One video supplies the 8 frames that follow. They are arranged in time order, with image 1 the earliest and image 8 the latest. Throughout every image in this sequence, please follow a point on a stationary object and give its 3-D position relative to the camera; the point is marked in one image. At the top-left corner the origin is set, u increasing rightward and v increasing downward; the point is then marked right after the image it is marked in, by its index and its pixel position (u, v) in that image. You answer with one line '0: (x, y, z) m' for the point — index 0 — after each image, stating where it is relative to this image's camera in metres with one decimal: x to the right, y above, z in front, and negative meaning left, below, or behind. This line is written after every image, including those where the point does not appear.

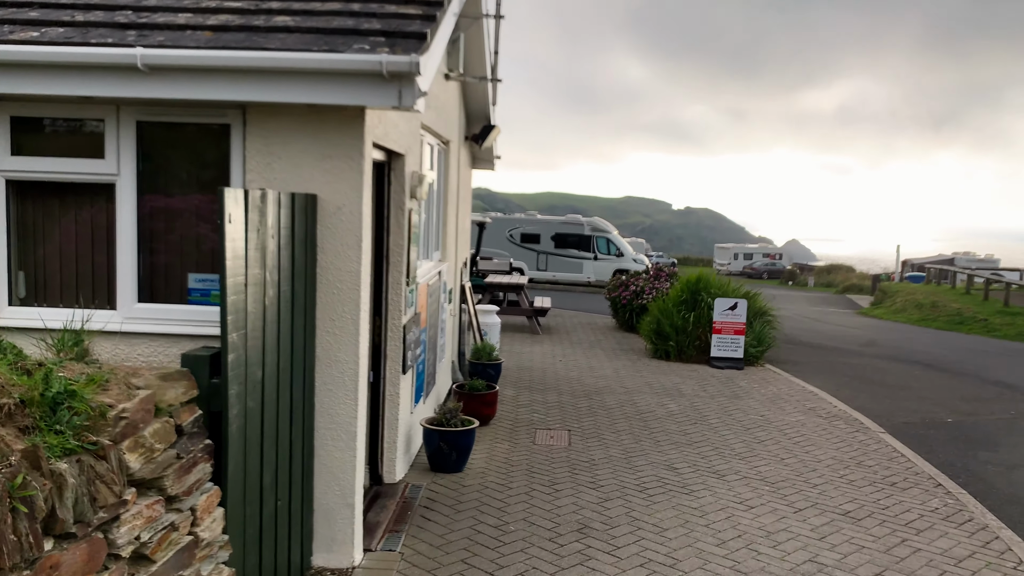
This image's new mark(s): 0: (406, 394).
0: (-0.7, -0.7, +5.4) m
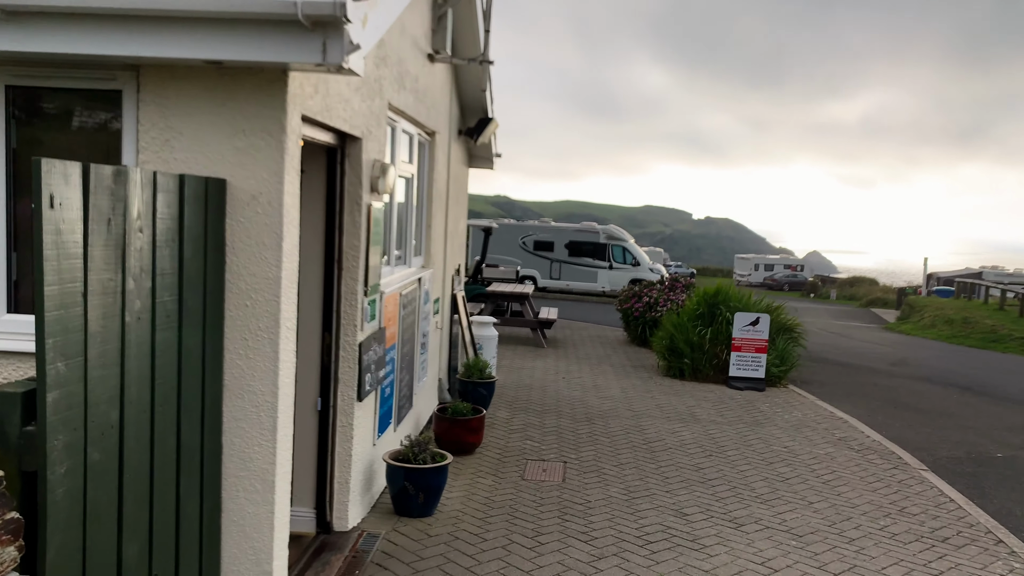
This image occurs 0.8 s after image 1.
0: (-0.8, -0.7, +4.6) m
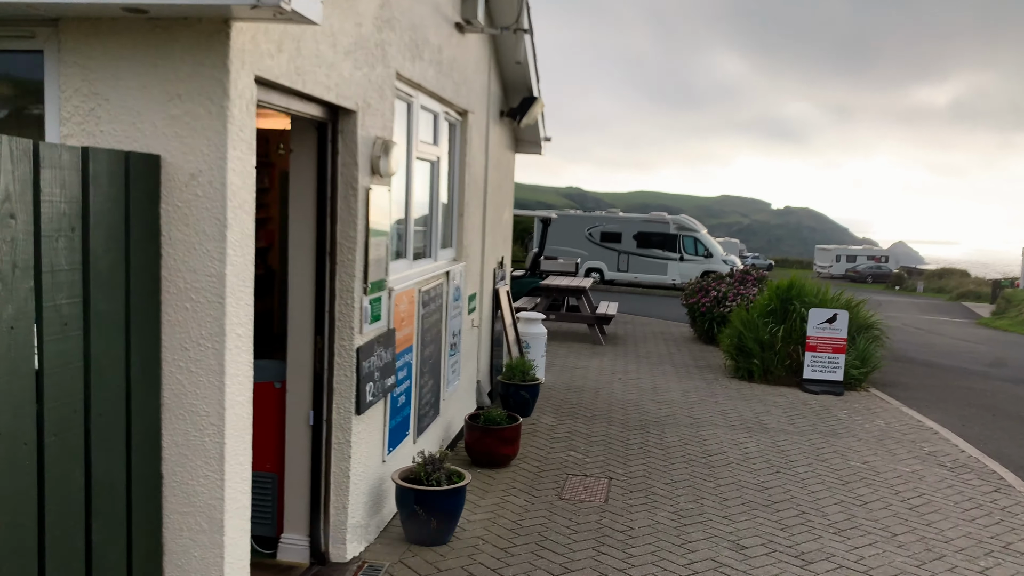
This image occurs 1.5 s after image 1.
0: (-0.7, -0.7, +4.0) m
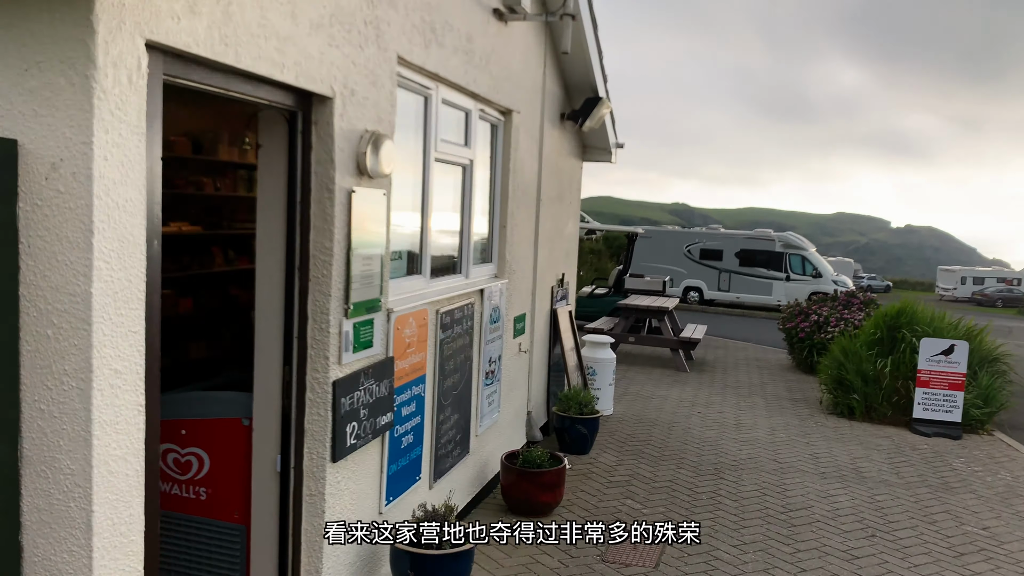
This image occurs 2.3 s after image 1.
0: (-0.6, -0.8, +3.4) m
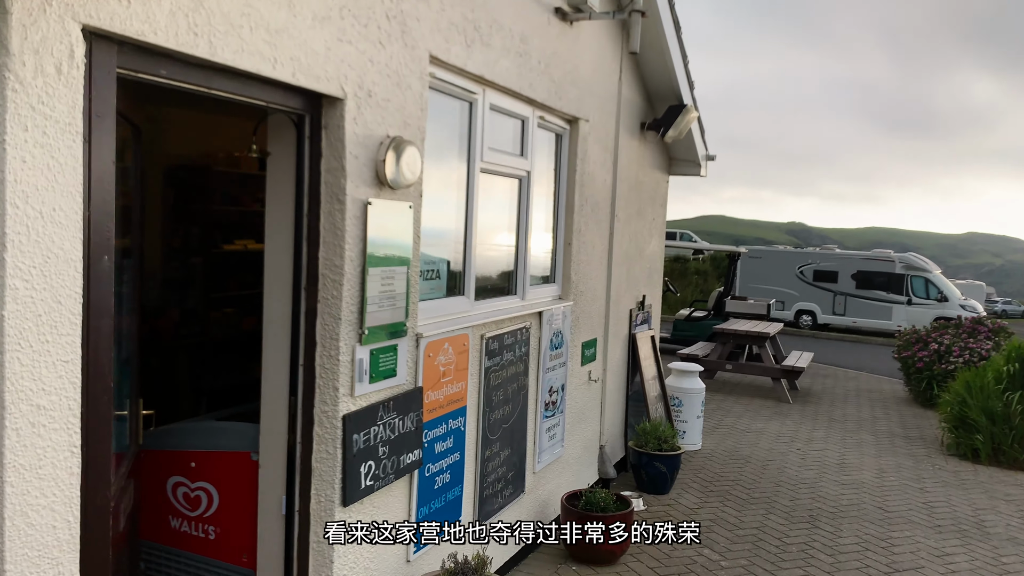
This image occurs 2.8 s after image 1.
0: (-0.5, -0.9, +3.0) m
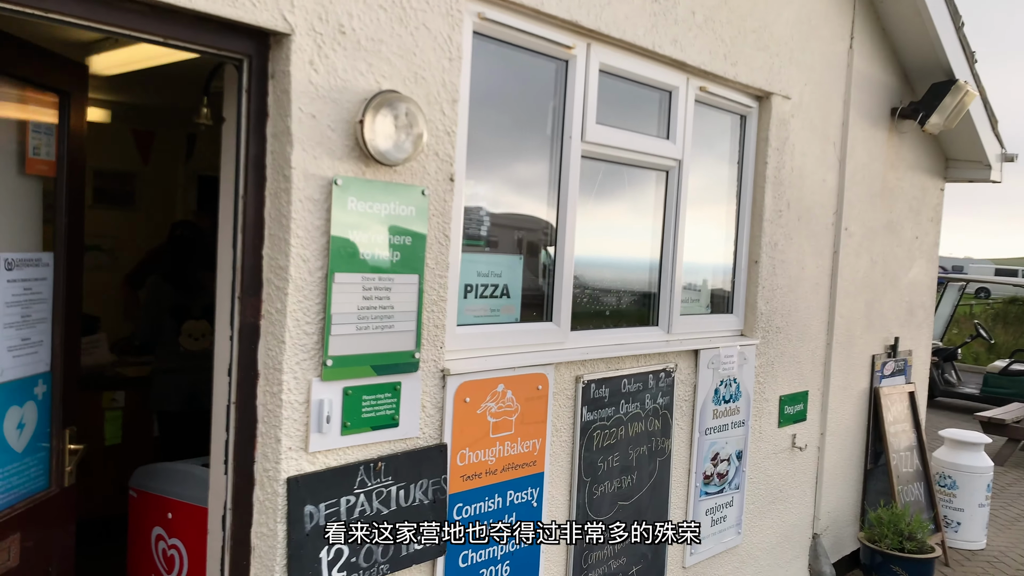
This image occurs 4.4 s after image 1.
0: (-0.4, -0.9, +2.2) m
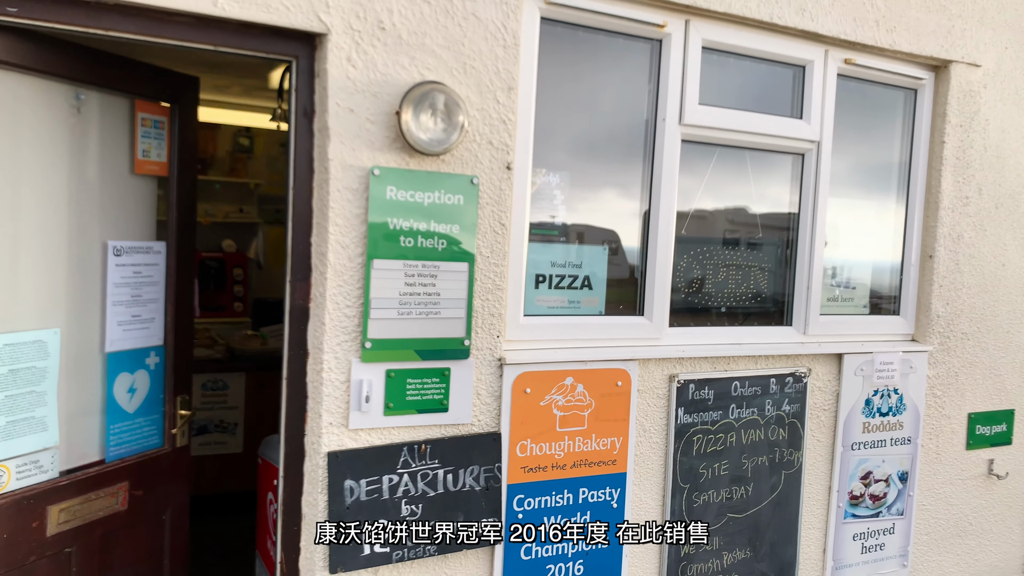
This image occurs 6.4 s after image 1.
0: (-0.2, -0.9, +2.3) m
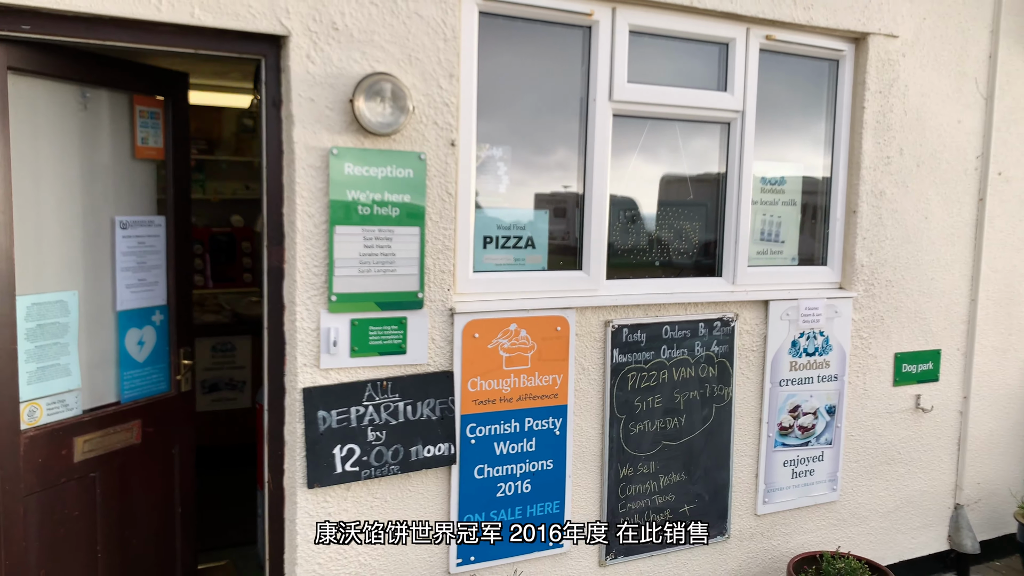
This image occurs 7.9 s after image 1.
0: (-0.4, -0.8, +2.7) m
